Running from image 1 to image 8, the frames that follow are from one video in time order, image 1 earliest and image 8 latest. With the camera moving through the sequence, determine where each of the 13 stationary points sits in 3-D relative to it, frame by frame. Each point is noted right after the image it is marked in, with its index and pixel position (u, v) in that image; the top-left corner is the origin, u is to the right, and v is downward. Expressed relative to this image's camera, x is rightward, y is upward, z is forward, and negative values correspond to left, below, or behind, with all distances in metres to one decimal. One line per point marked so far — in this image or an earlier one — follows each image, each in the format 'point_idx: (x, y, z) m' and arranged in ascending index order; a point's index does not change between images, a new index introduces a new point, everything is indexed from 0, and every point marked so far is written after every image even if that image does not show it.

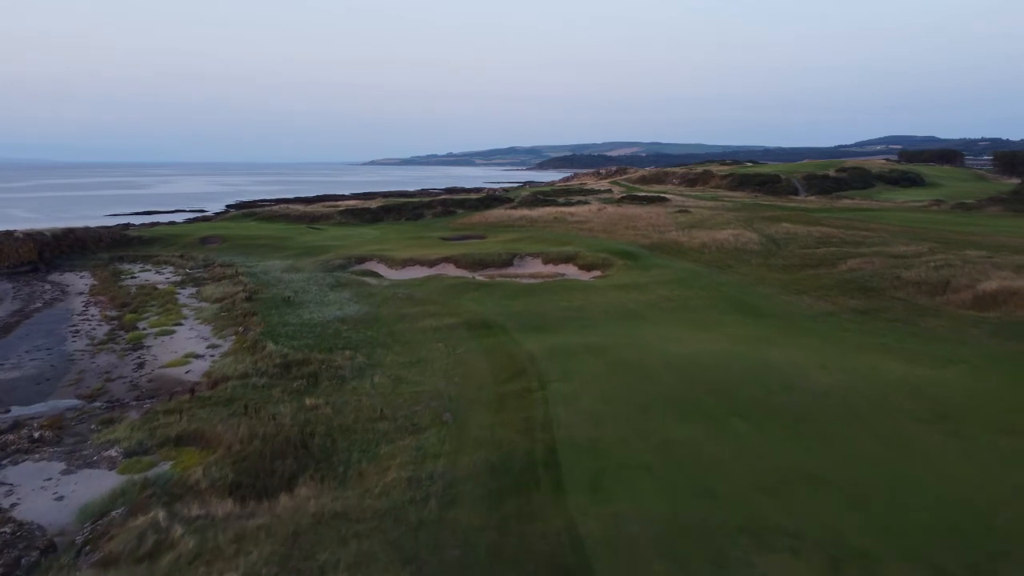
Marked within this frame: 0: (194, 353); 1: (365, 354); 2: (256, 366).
0: (-7.9, -1.6, +19.4) m
1: (-3.4, -1.5, +18.1) m
2: (-5.6, -1.7, +17.1) m
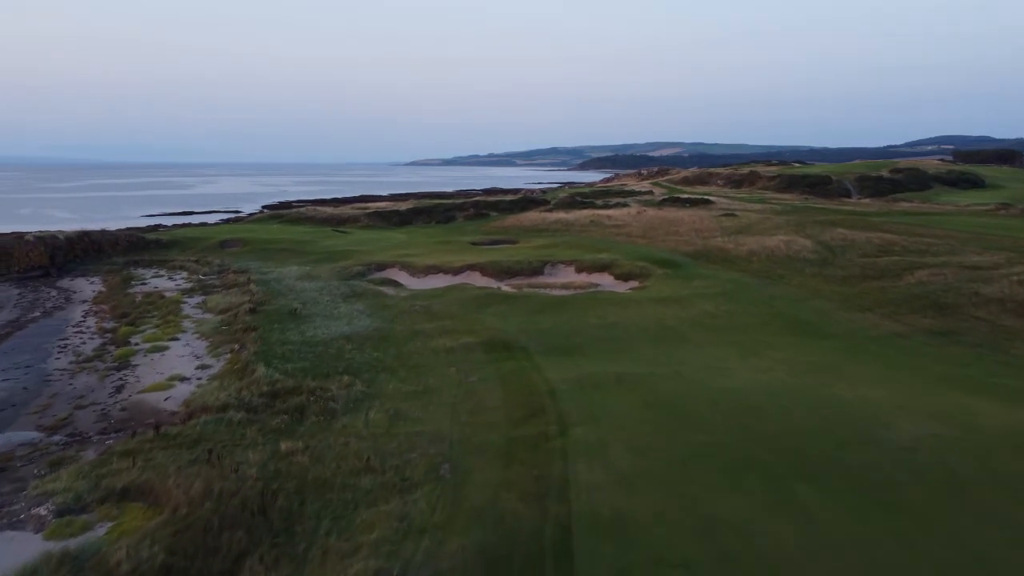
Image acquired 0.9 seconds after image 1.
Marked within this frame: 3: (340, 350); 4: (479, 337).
0: (-7.4, -2.0, +17.4) m
1: (-3.0, -1.9, +15.9) m
2: (-5.3, -2.1, +15.1) m
3: (-4.0, -1.5, +18.4) m
4: (-0.8, -1.3, +19.6) m
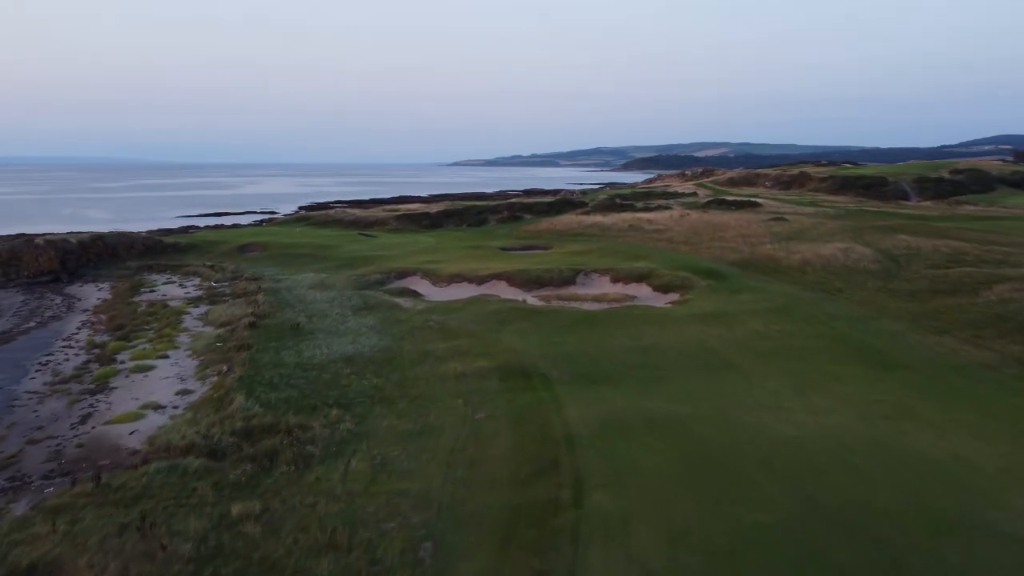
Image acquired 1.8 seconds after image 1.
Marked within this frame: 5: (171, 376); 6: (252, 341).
0: (-7.1, -2.3, +15.5) m
1: (-2.7, -2.3, +13.7) m
2: (-5.1, -2.4, +13.0) m
3: (-3.7, -1.8, +16.2) m
4: (-0.3, -1.6, +17.3) m
5: (-7.7, -2.0, +17.6) m
6: (-6.4, -1.3, +19.2) m
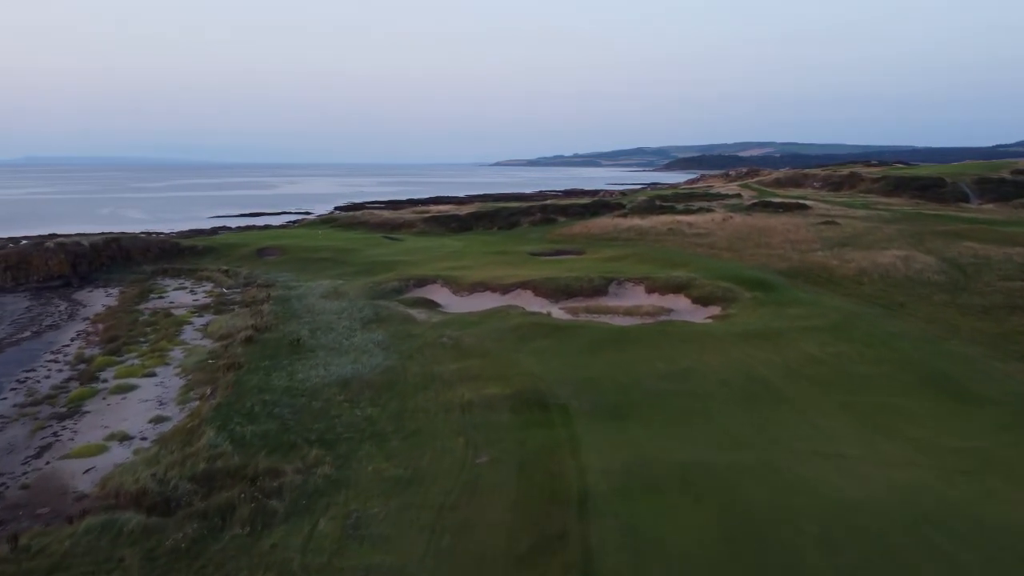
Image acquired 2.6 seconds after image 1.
0: (-6.9, -2.6, +13.8) m
1: (-2.6, -2.6, +11.8) m
2: (-5.0, -2.7, +11.2) m
3: (-3.4, -2.1, +14.3) m
4: (0.0, -2.0, +15.3) m
5: (-7.4, -2.3, +16.0) m
6: (-6.0, -1.6, +17.4) m
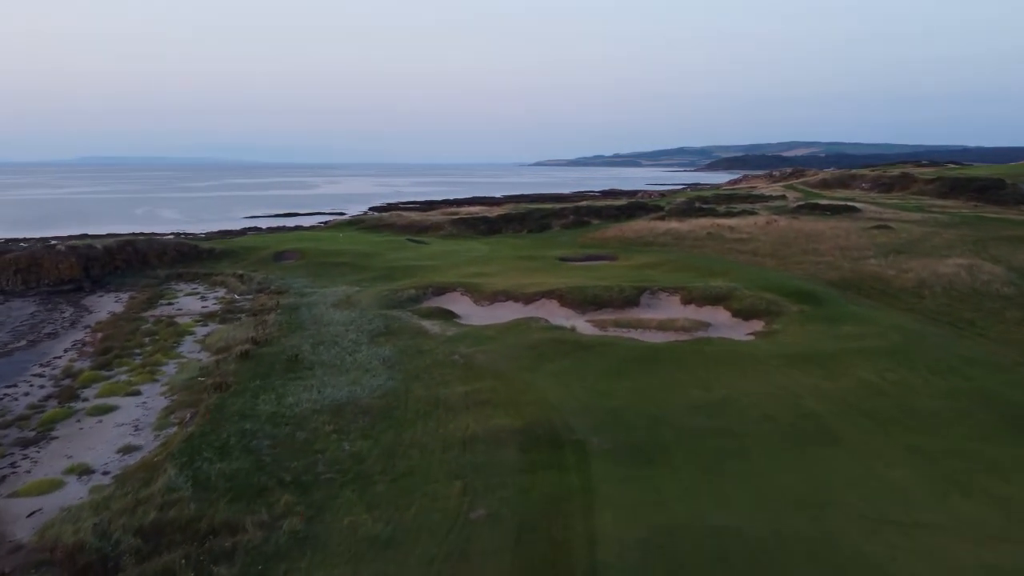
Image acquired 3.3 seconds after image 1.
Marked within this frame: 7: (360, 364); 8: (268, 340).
0: (-6.8, -2.8, +12.3) m
1: (-2.6, -2.9, +10.2) m
2: (-5.0, -3.0, +9.7) m
3: (-3.3, -2.4, +12.7) m
4: (+0.2, -2.3, +13.5) m
5: (-7.1, -2.5, +14.5) m
6: (-5.7, -1.8, +15.9) m
7: (-3.3, -1.7, +17.3) m
8: (-6.0, -1.3, +19.3) m
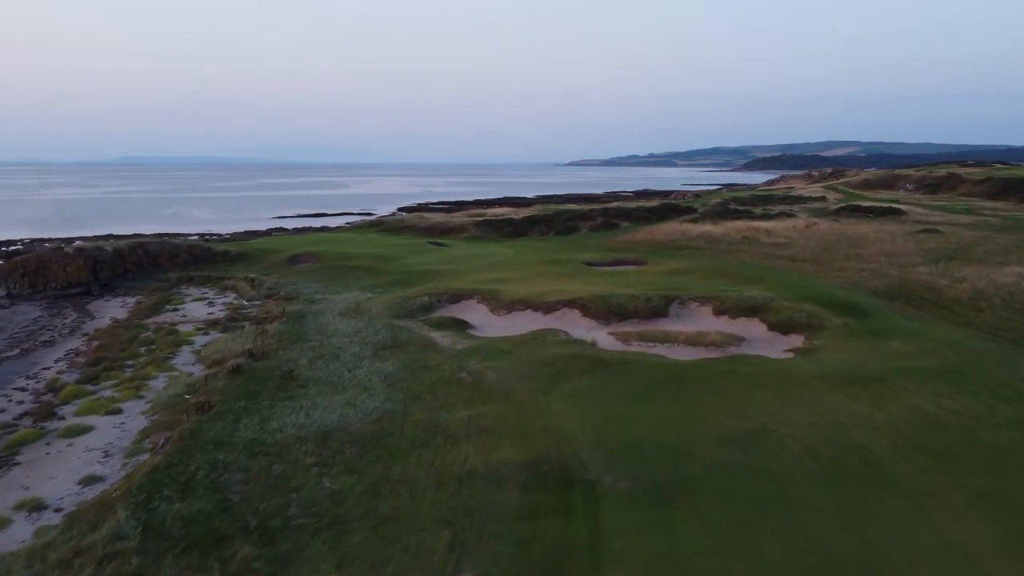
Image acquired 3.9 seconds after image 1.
0: (-6.7, -3.0, +11.1) m
1: (-2.7, -3.1, +8.7) m
2: (-5.1, -3.2, +8.4) m
3: (-3.2, -2.6, +11.3) m
4: (+0.2, -2.5, +11.9) m
5: (-7.0, -2.7, +13.3) m
6: (-5.5, -2.0, +14.6) m
7: (-3.1, -1.9, +15.9) m
8: (-5.7, -1.5, +18.0) m
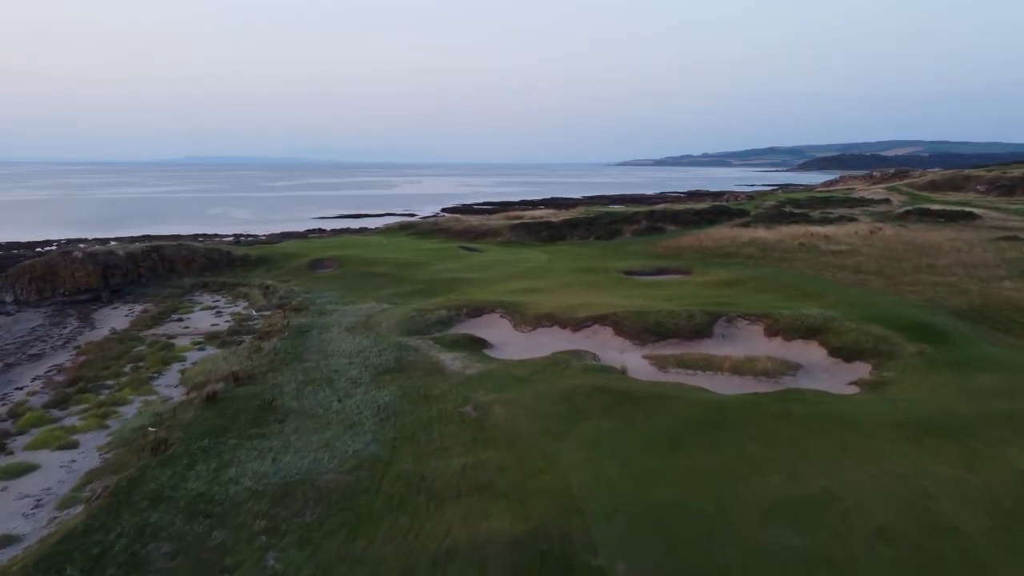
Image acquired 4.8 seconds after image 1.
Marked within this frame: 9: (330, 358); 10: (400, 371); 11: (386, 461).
0: (-6.9, -3.3, +9.3) m
1: (-3.0, -3.4, +6.6) m
2: (-5.4, -3.5, +6.4) m
3: (-3.3, -3.0, +9.3) m
4: (+0.2, -2.9, +9.6) m
5: (-7.0, -3.0, +11.5) m
6: (-5.4, -2.4, +12.7) m
7: (-2.9, -2.2, +13.8) m
8: (-5.3, -1.8, +16.1) m
9: (-4.1, -1.5, +17.6) m
10: (-2.4, -1.8, +16.5) m
11: (-1.9, -2.6, +11.9) m
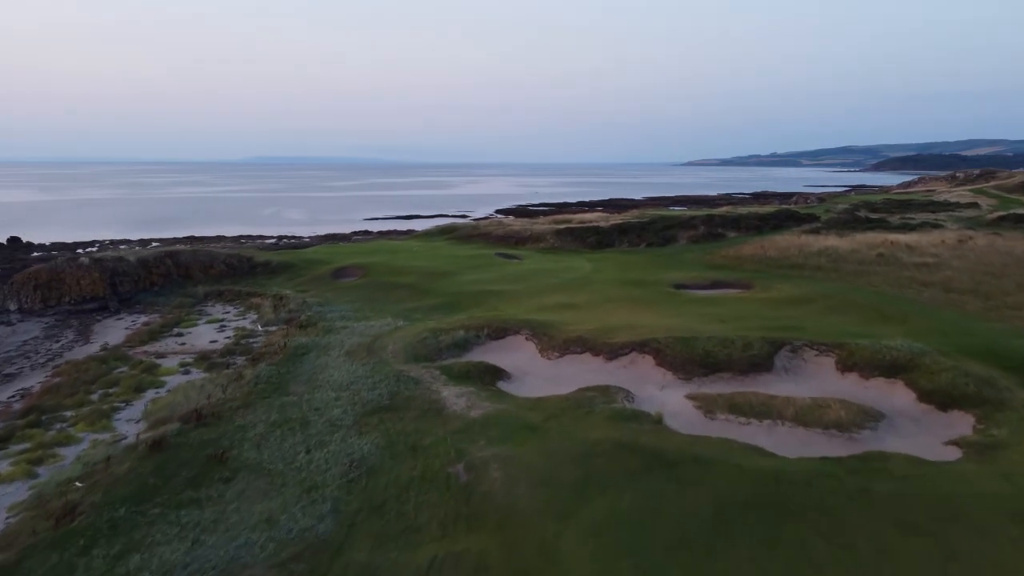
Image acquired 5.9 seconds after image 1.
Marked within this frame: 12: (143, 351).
0: (-7.2, -3.7, +7.1) m
1: (-3.5, -3.8, +4.1) m
2: (-6.0, -3.9, +4.1) m
3: (-3.7, -3.4, +6.8) m
4: (-0.2, -3.3, +6.9) m
5: (-7.1, -3.3, +9.3) m
6: (-5.4, -2.7, +10.4) m
7: (-2.9, -2.7, +11.3) m
8: (-5.1, -2.2, +13.7) m
9: (-3.8, -2.0, +15.2) m
10: (-2.1, -2.2, +13.9) m
11: (-2.0, -3.0, +9.3) m
12: (-9.3, -1.6, +20.0) m
